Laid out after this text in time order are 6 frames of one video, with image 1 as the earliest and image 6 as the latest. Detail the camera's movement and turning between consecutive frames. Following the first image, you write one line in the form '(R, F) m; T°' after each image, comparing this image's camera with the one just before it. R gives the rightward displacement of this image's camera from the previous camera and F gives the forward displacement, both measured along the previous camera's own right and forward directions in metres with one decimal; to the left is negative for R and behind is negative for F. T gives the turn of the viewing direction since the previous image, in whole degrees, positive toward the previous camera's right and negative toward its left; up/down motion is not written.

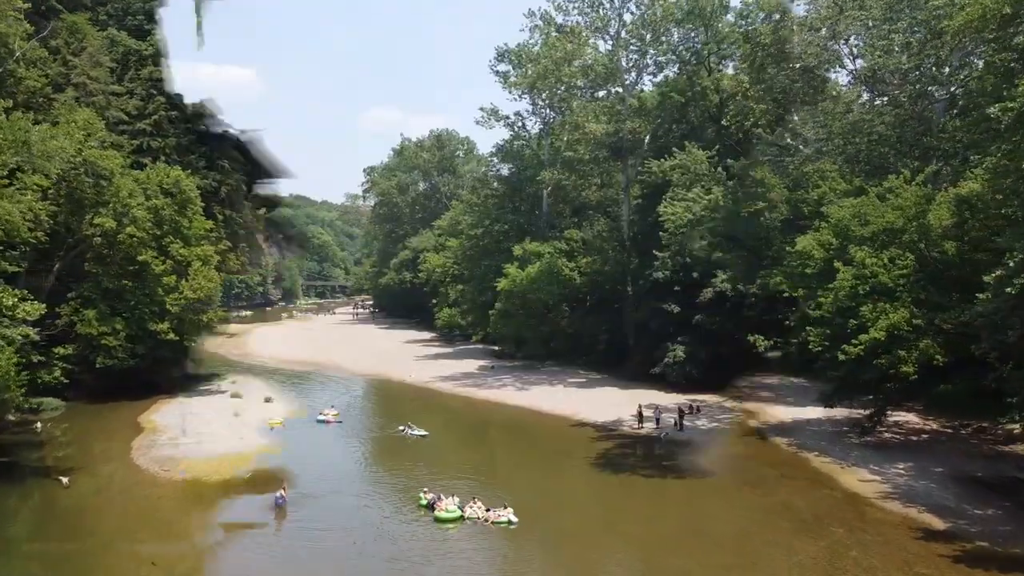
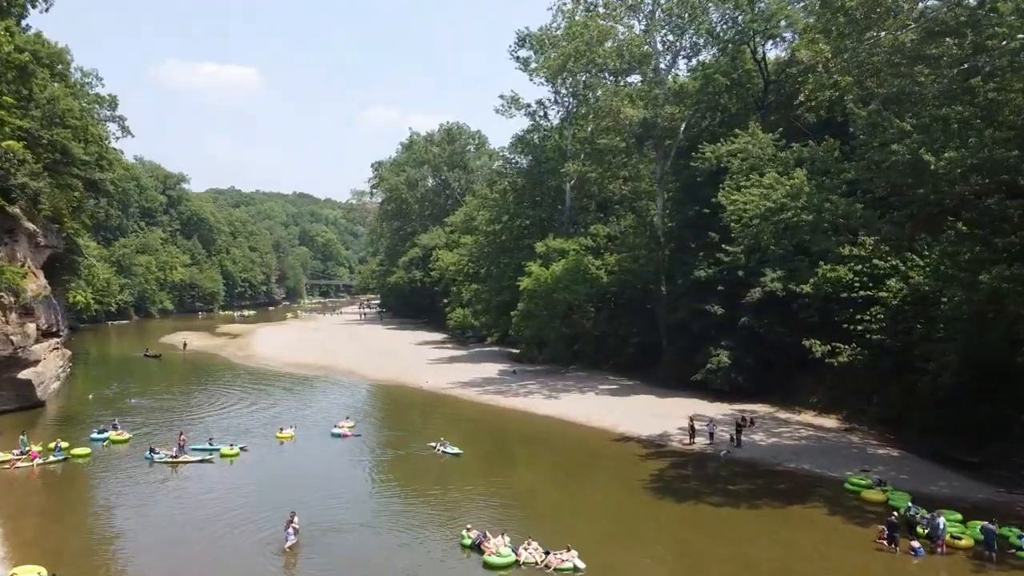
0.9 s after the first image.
(-1.2, +3.1) m; 0°
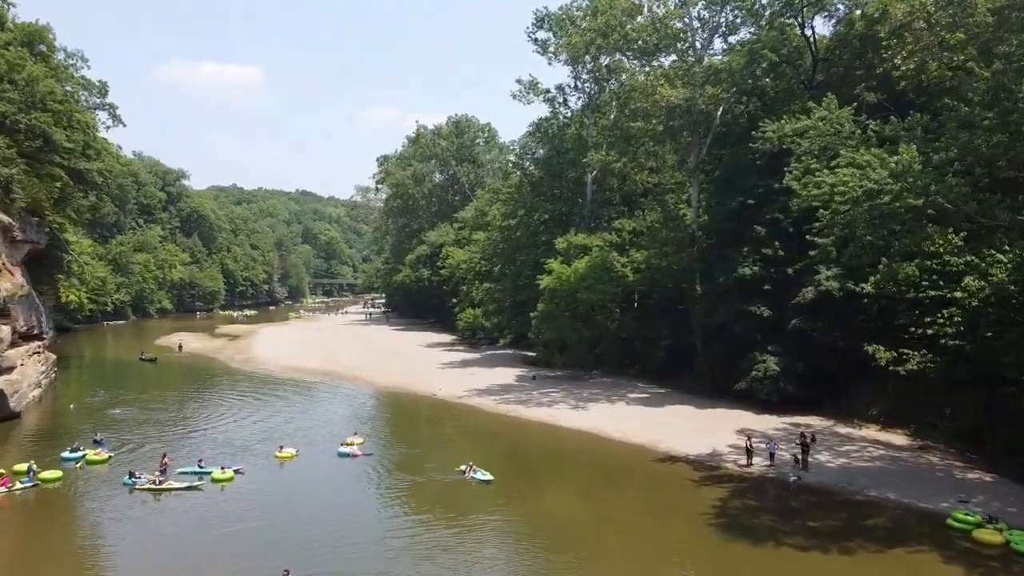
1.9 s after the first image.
(-0.9, +3.4) m; 0°
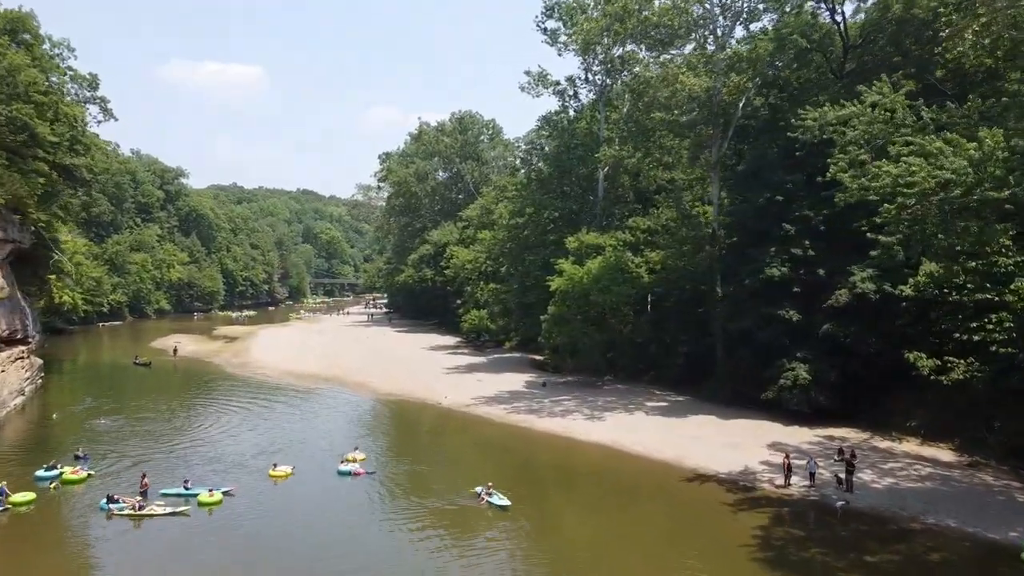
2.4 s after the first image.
(-0.4, +2.1) m; 0°
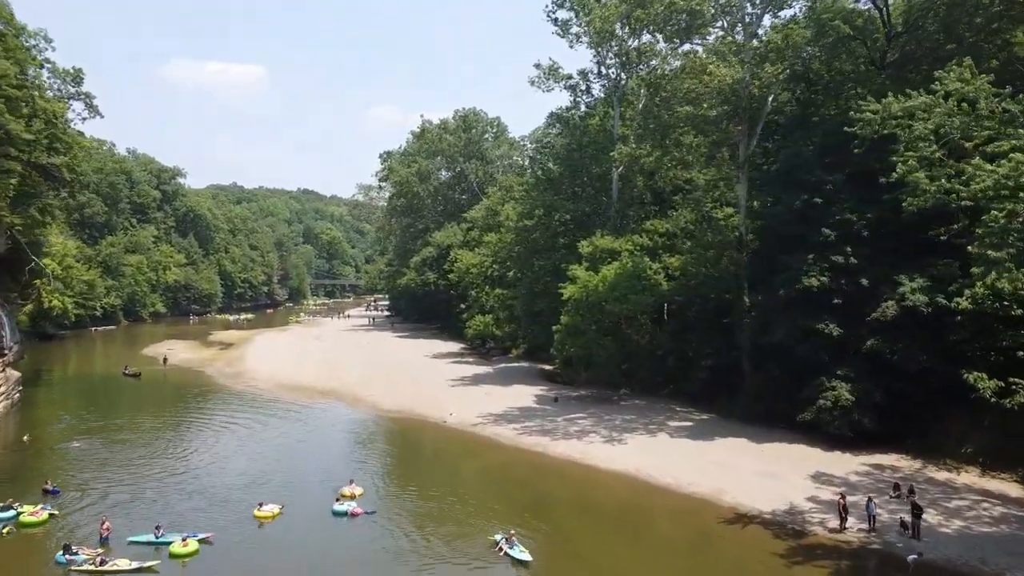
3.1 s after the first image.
(-0.4, +2.7) m; 0°
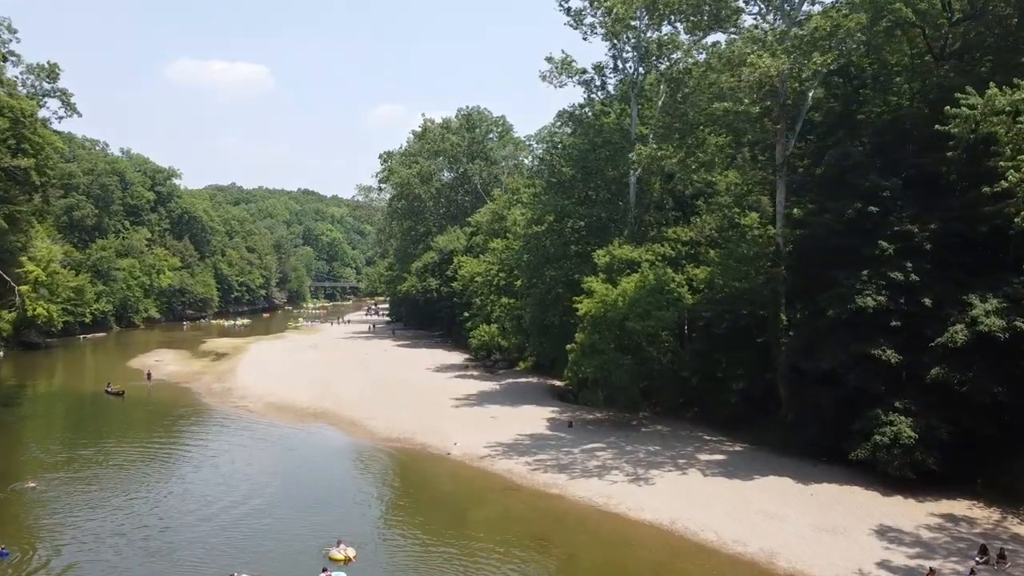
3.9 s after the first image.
(-0.4, +3.3) m; 0°
